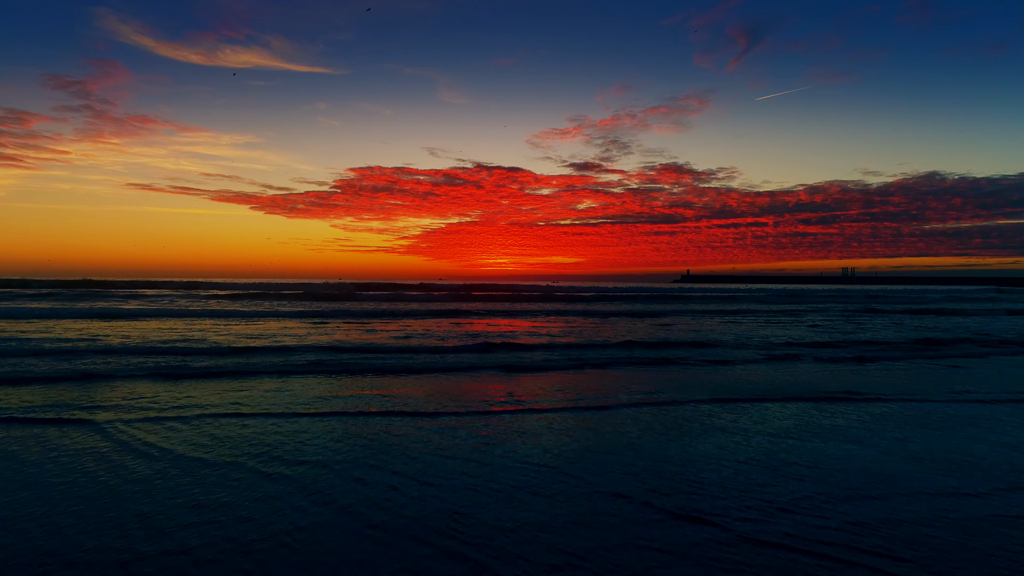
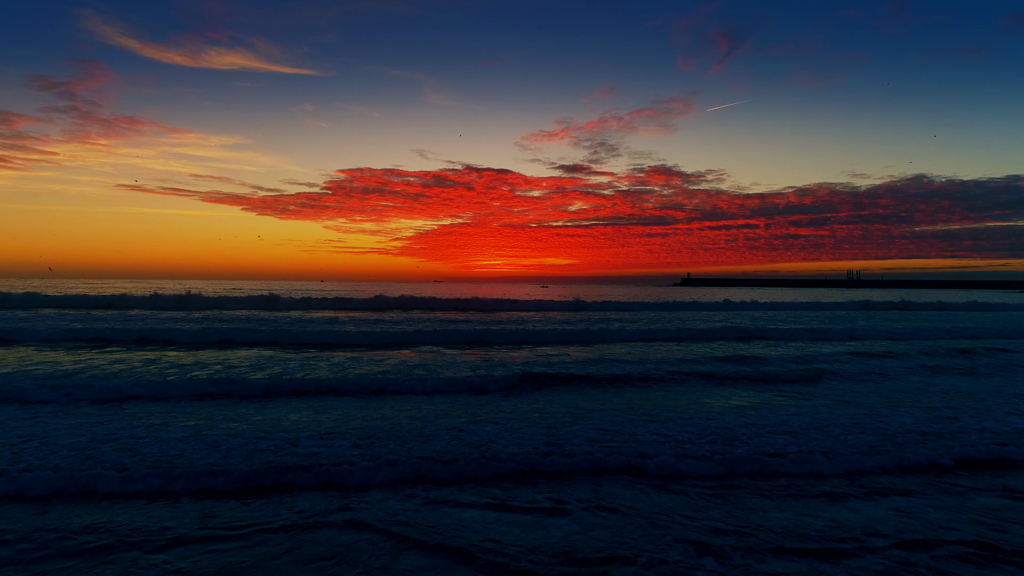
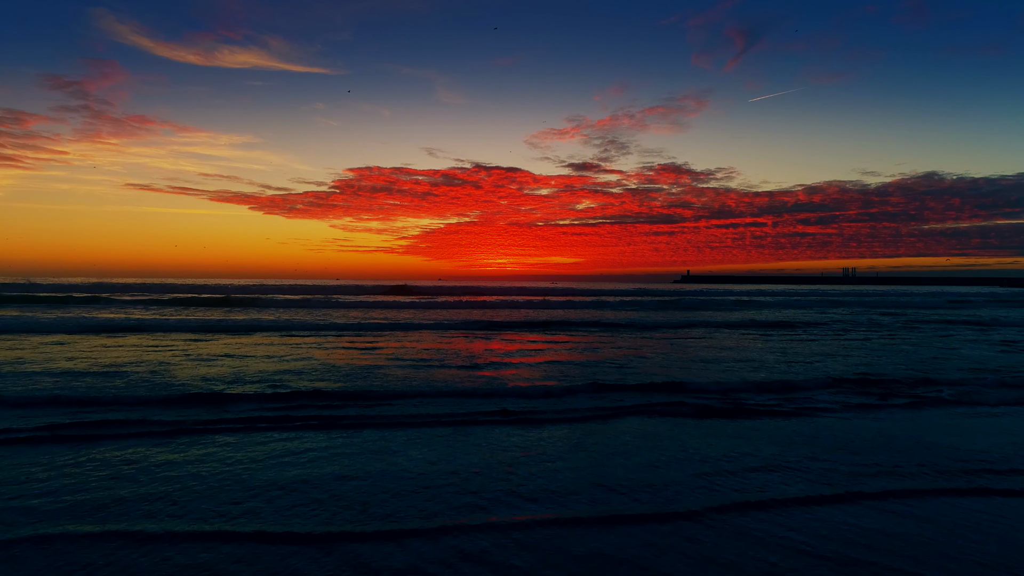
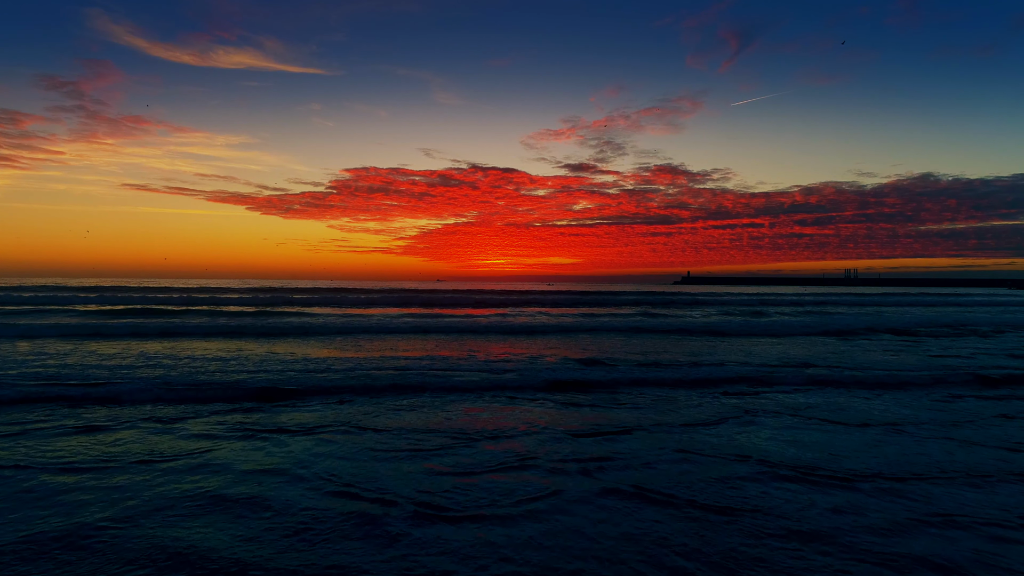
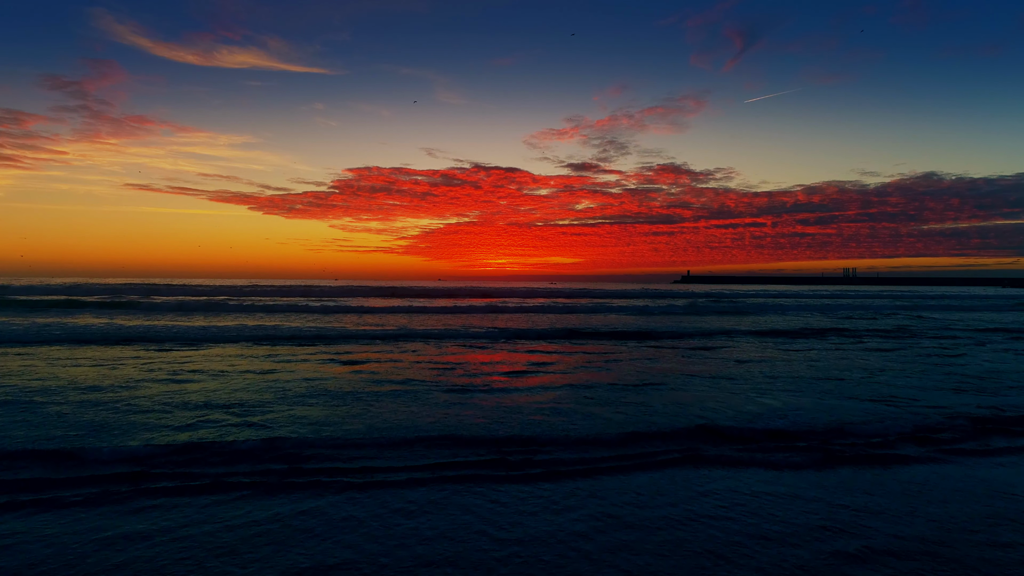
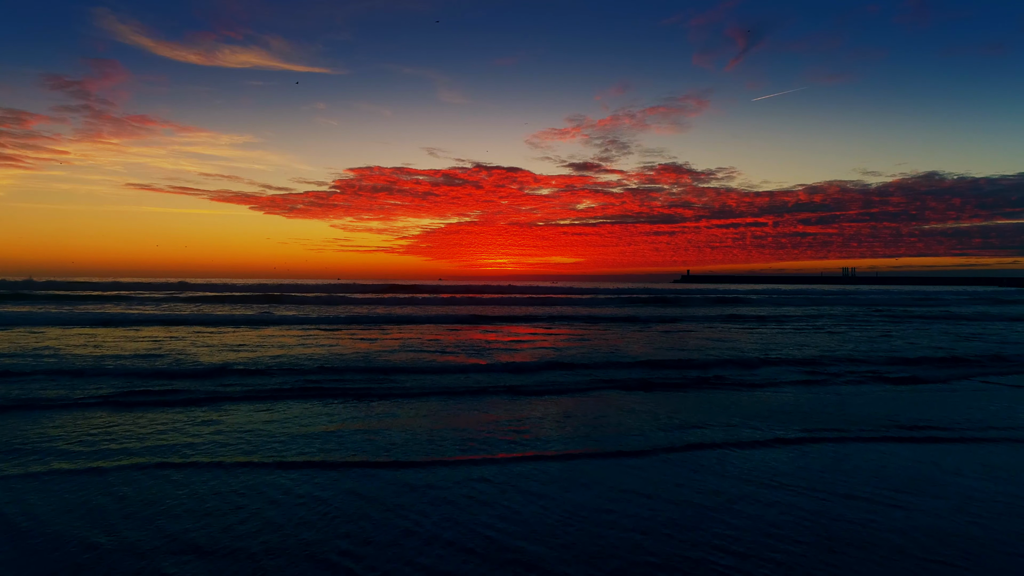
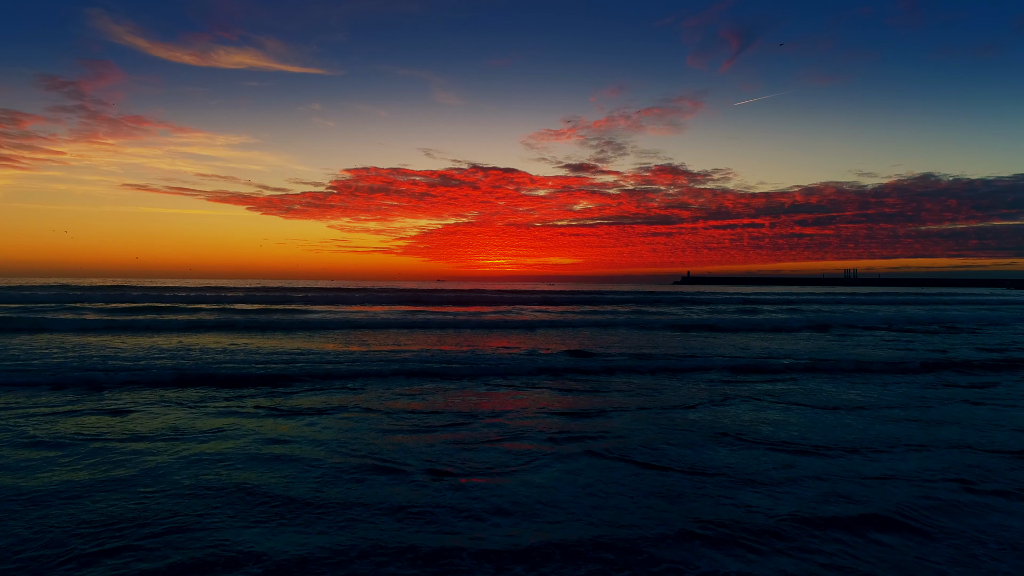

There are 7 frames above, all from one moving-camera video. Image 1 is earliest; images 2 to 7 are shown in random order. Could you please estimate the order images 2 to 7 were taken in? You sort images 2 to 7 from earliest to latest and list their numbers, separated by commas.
6, 3, 5, 7, 4, 2
